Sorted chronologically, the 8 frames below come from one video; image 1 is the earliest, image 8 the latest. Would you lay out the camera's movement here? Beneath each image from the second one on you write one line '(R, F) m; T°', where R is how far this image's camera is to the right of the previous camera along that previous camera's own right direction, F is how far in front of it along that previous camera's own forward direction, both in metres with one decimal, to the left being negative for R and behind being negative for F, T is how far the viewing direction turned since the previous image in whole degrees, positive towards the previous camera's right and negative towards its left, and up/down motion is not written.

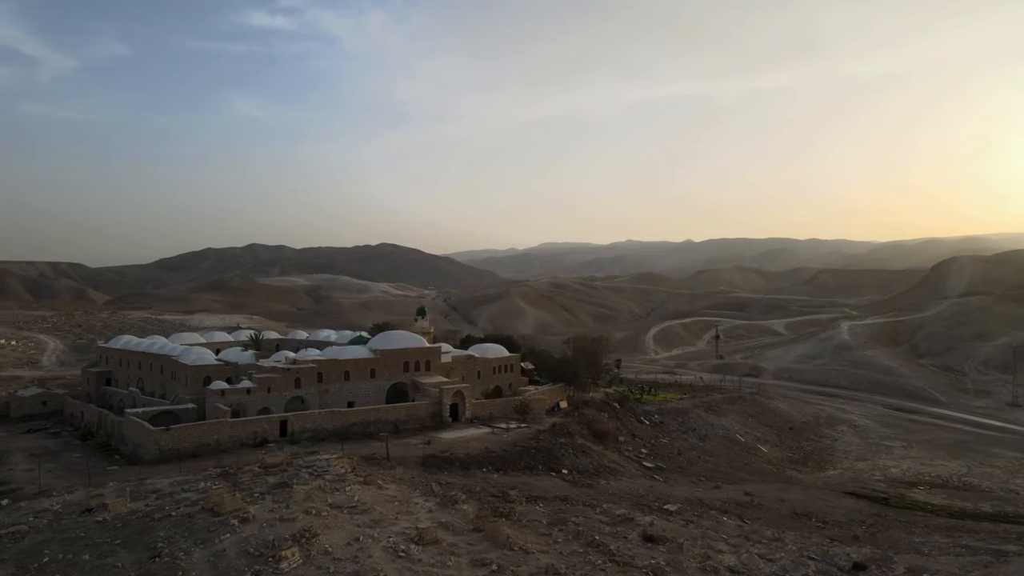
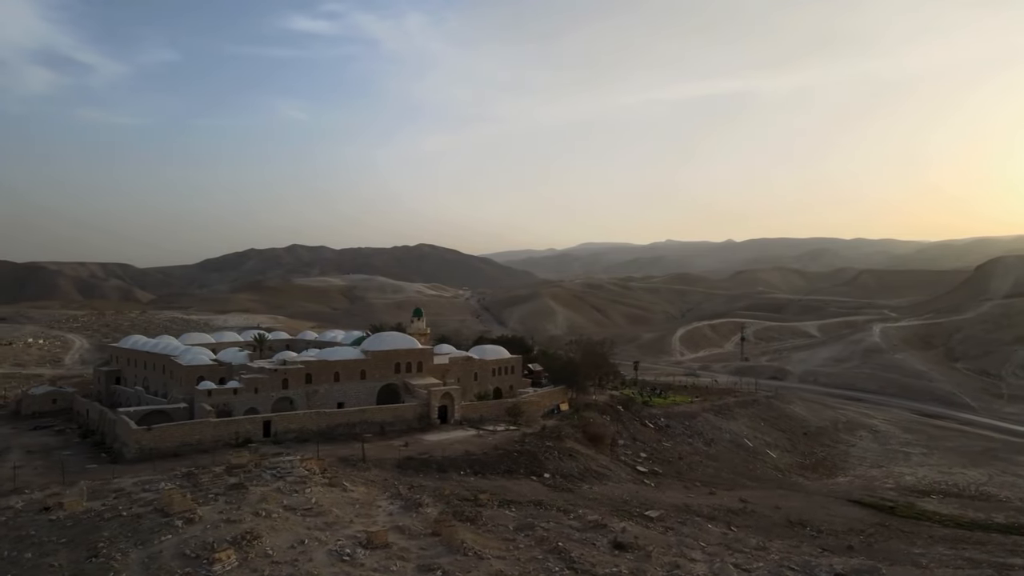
(+1.5, +0.2) m; -3°
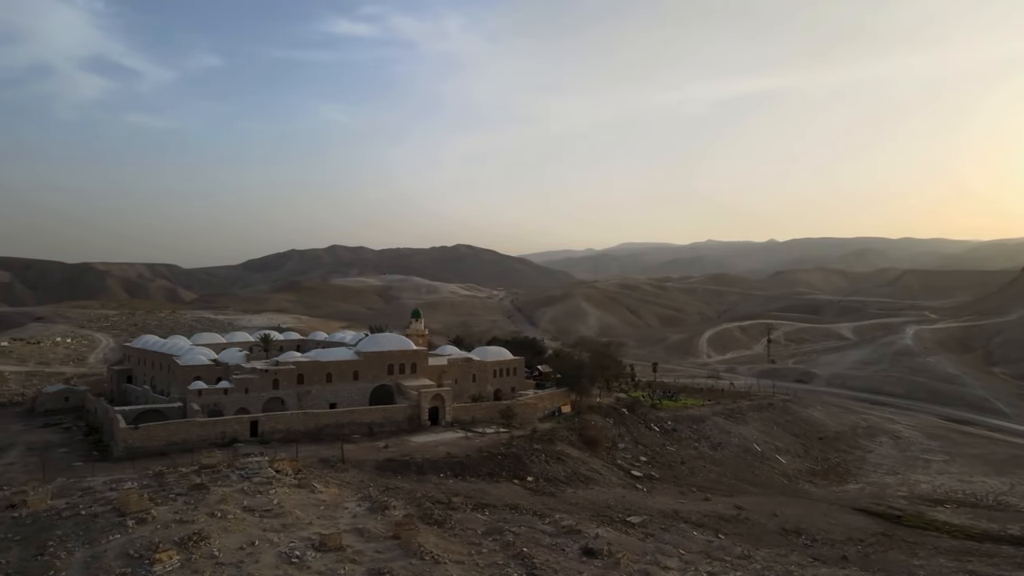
(+1.5, +0.2) m; -3°
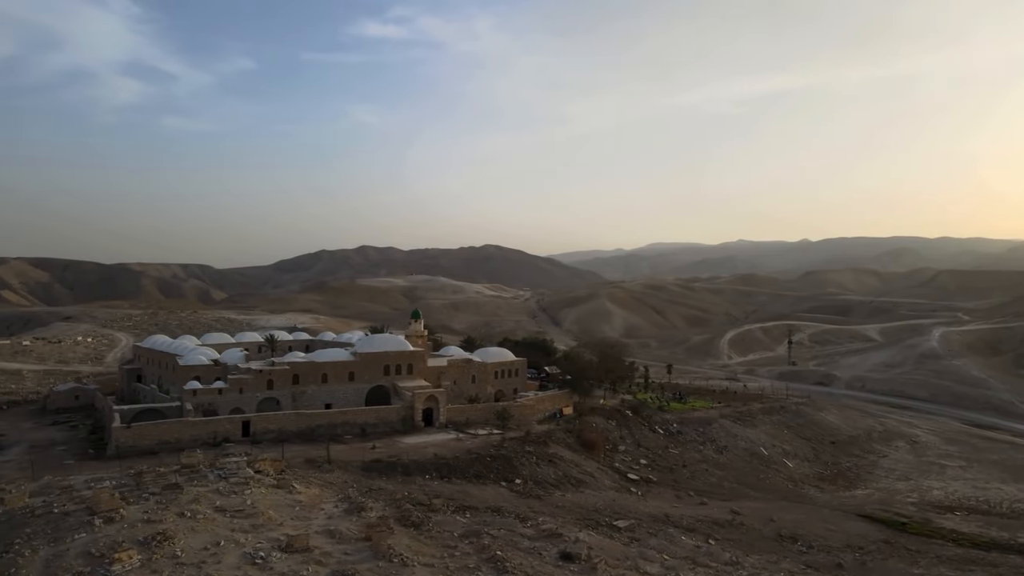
(+1.1, +0.1) m; -2°
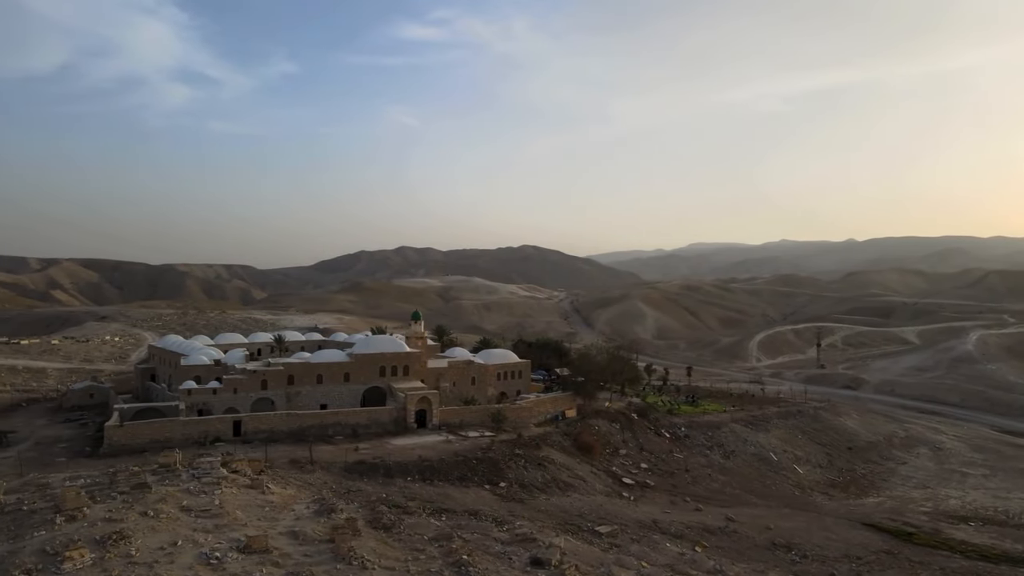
(+1.4, +0.2) m; -3°
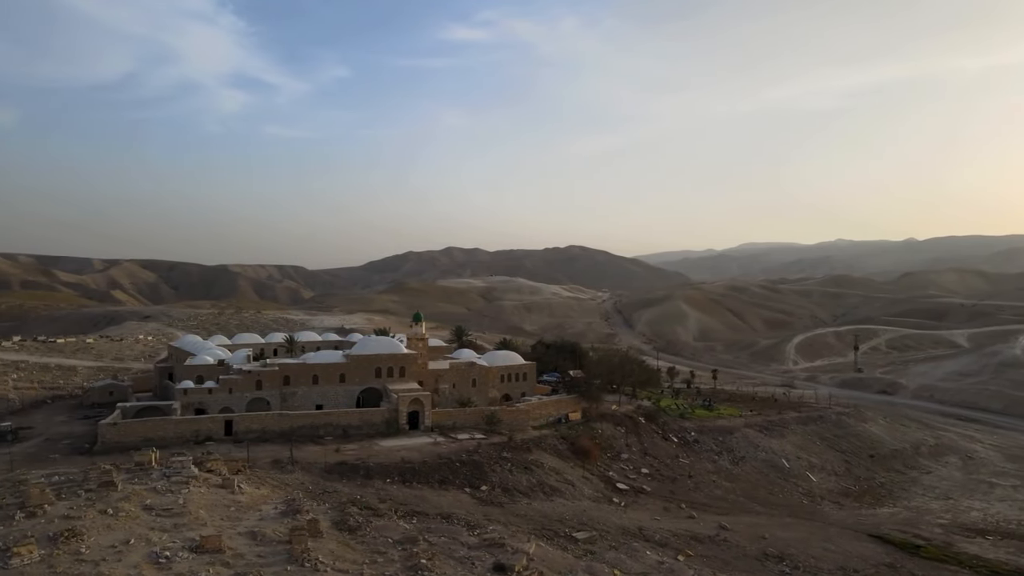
(+1.7, +0.2) m; -3°
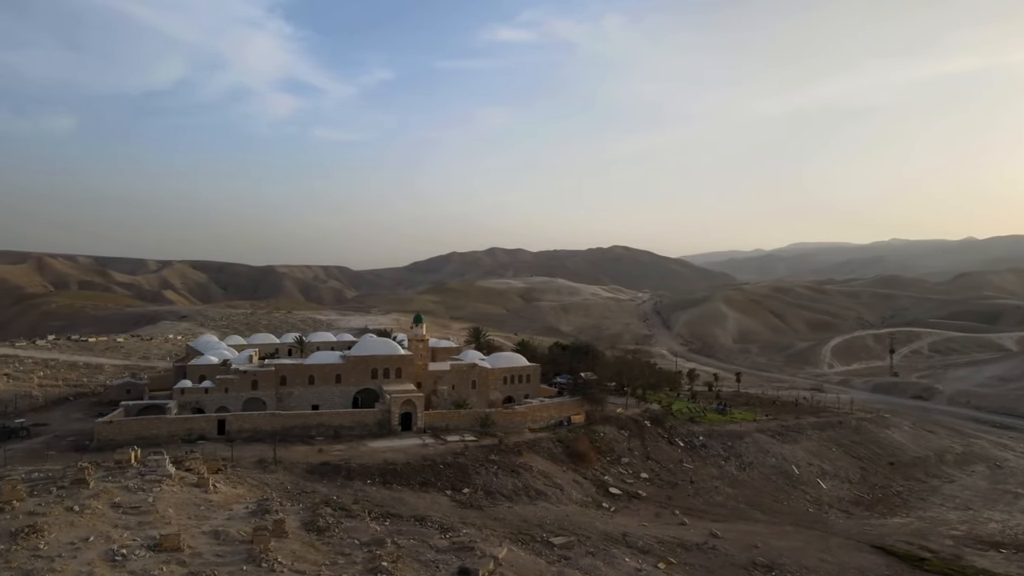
(+1.6, +0.2) m; -3°
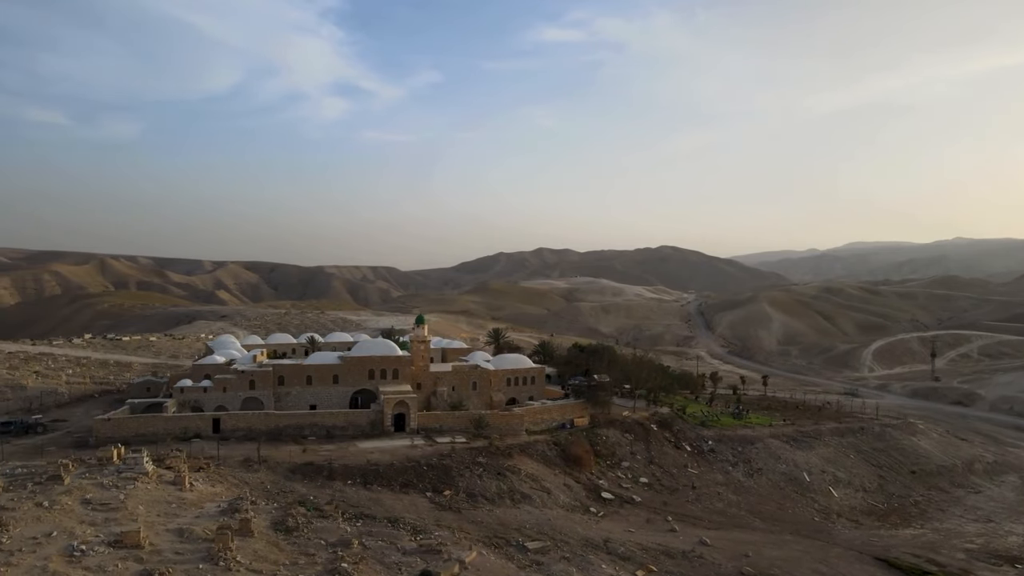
(+1.7, +0.2) m; -3°
